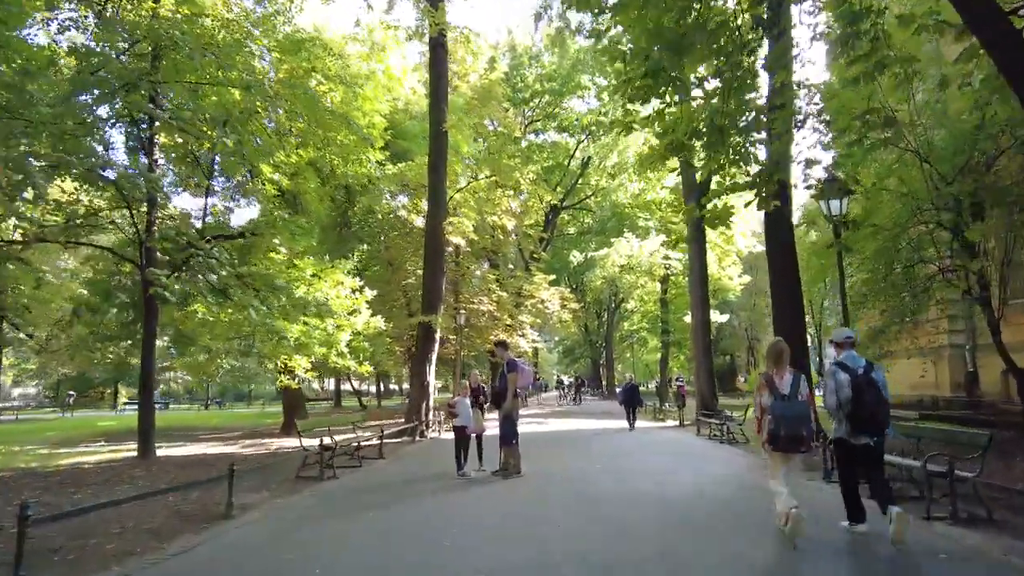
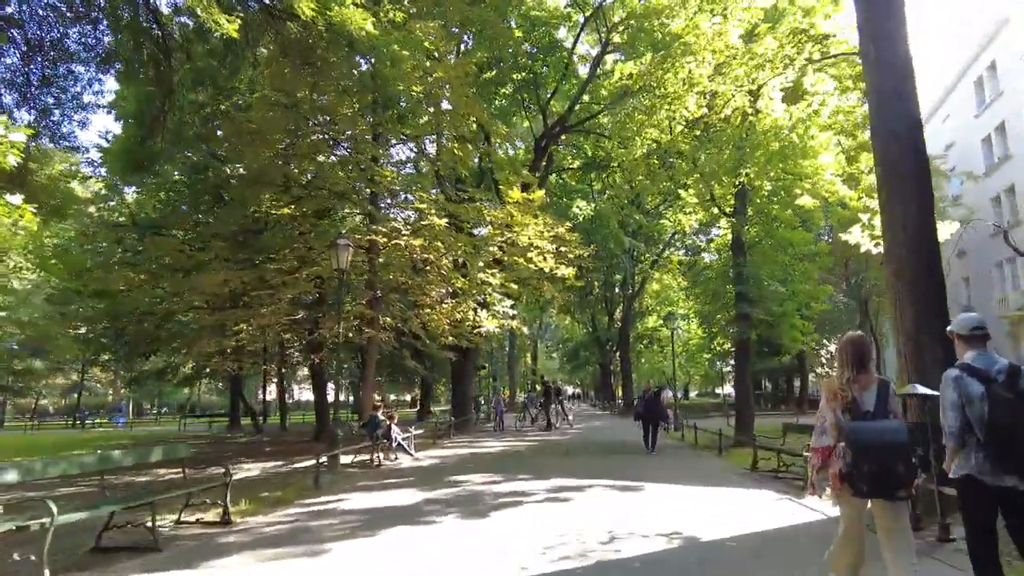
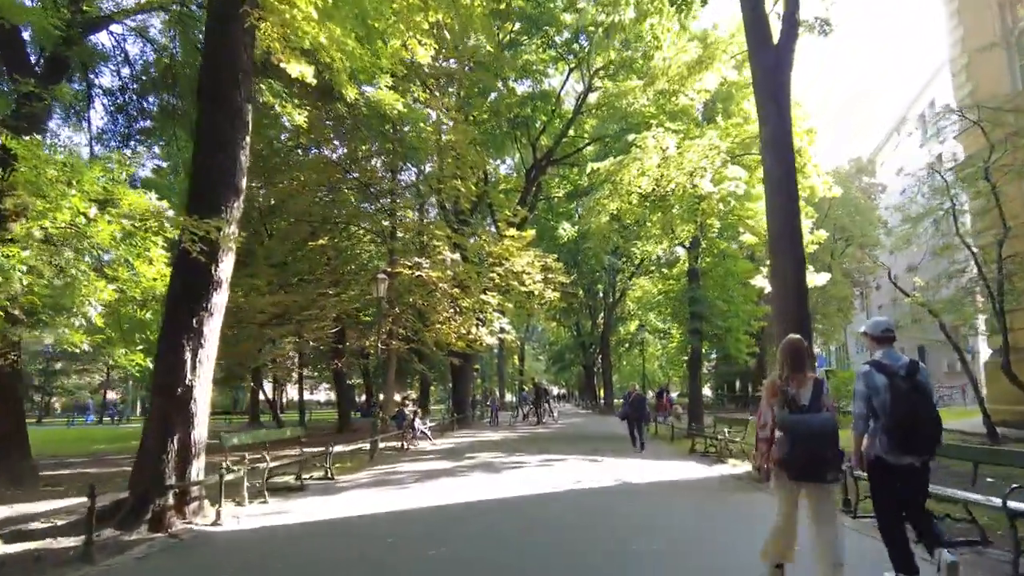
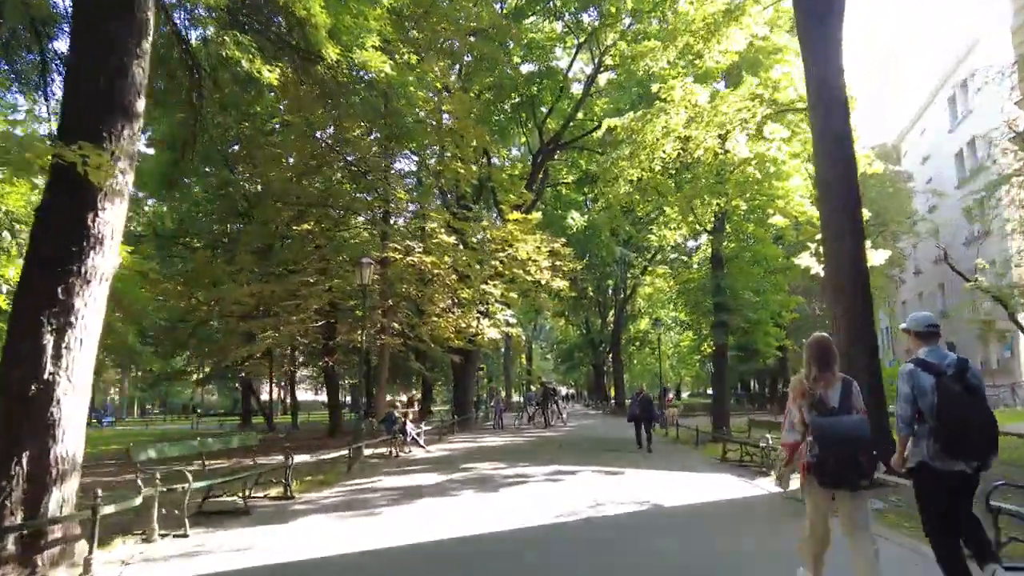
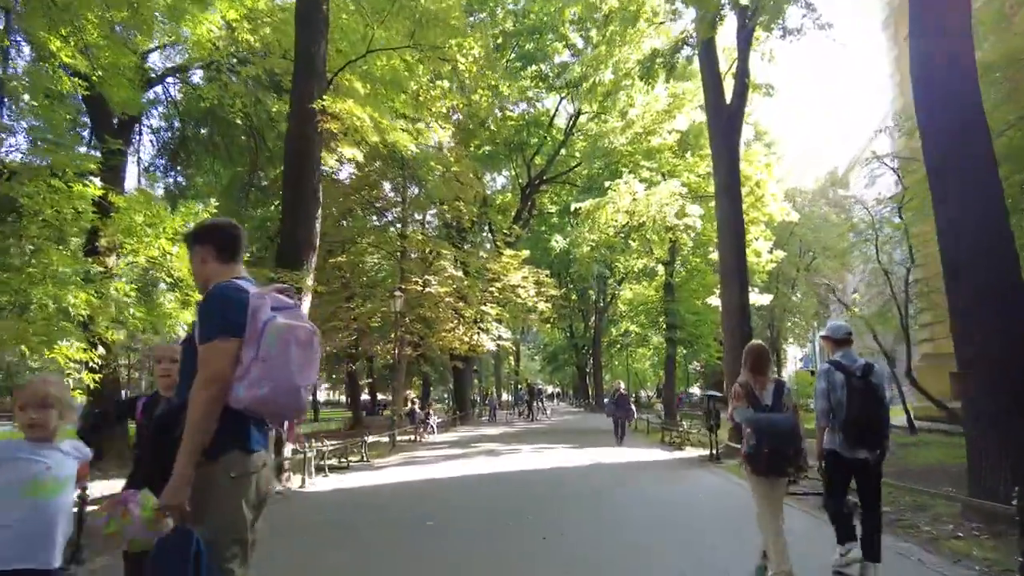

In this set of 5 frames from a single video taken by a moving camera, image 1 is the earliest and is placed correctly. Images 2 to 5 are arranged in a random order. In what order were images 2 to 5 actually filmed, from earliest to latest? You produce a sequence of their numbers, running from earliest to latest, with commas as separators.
5, 3, 4, 2
